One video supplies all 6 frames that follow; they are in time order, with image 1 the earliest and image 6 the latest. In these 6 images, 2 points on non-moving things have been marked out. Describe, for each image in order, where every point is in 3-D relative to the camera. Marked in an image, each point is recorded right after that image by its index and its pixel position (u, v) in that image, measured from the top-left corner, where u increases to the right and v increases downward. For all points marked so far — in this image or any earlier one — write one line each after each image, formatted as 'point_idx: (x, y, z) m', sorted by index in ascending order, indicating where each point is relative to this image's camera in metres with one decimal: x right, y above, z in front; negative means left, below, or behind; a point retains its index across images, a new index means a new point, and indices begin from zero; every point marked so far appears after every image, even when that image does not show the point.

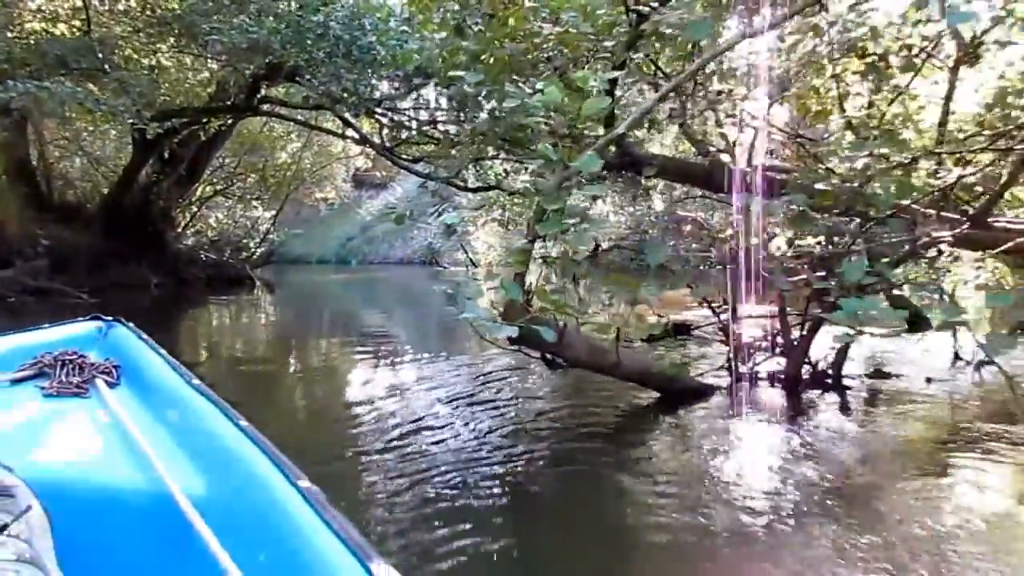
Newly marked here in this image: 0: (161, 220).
0: (-4.3, +0.8, +11.2) m
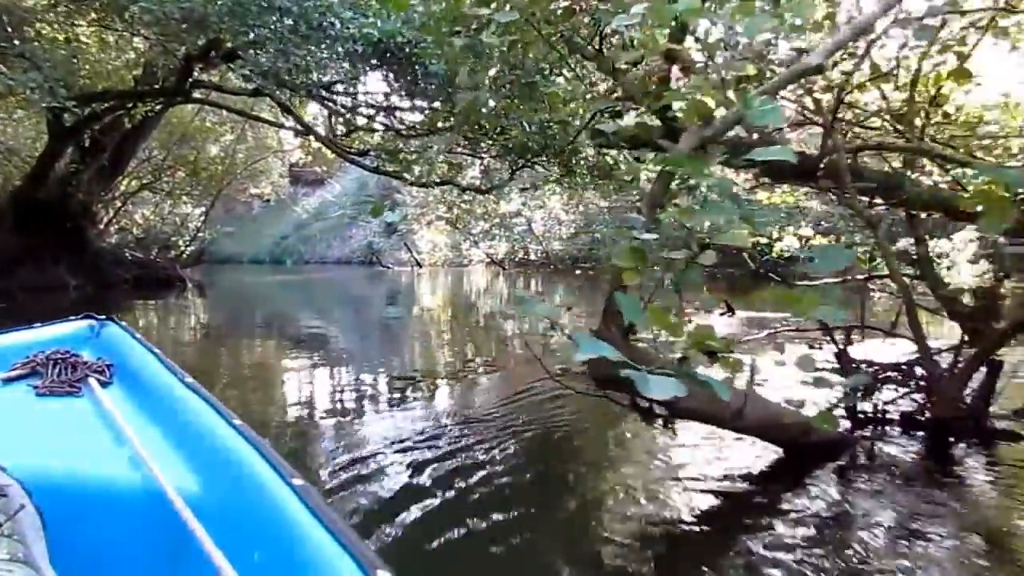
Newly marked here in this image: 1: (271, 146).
0: (-4.9, +0.8, +10.6) m
1: (-3.1, +1.8, +11.7) m
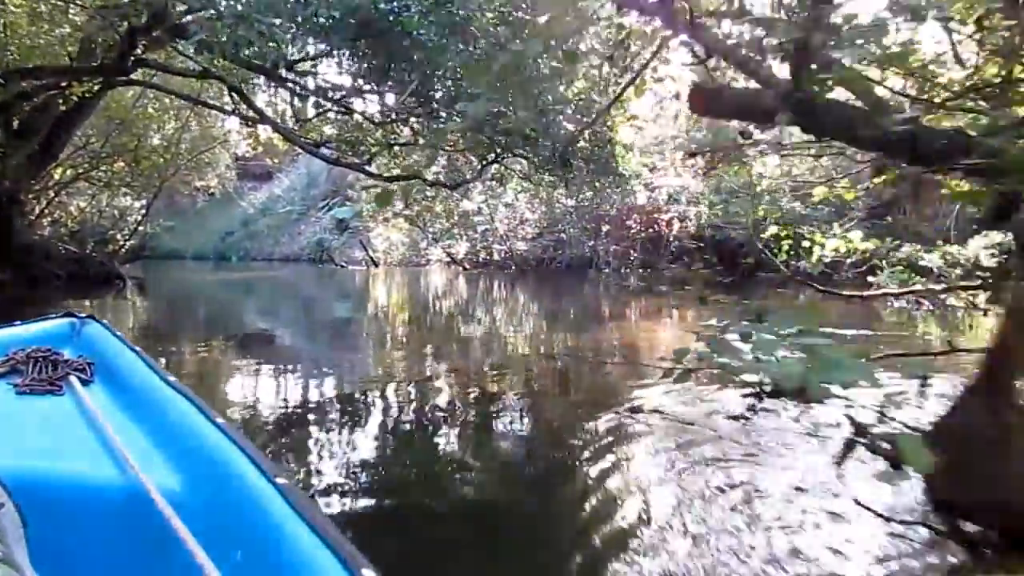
0: (-5.4, +0.9, +10.0) m
1: (-3.6, +1.9, +11.3) m
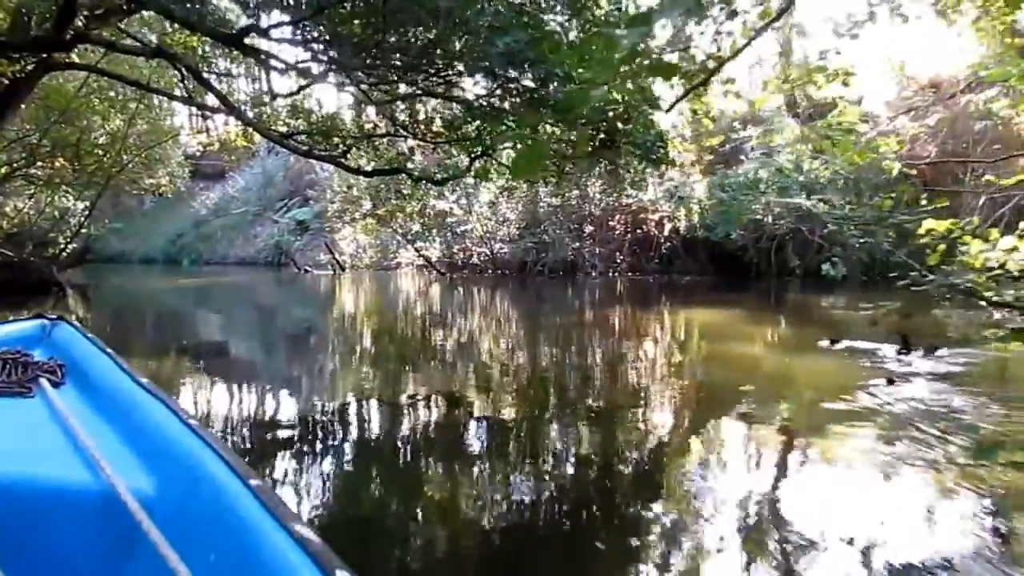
0: (-5.7, +0.8, +9.3) m
1: (-4.0, +1.8, +10.6) m
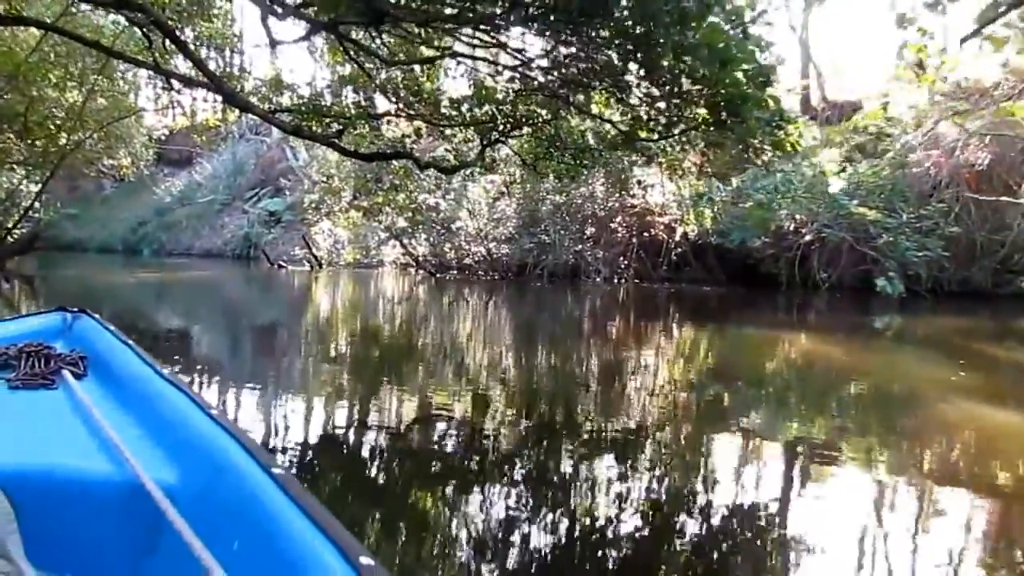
0: (-5.8, +1.0, +8.5) m
1: (-4.1, +1.9, +10.0) m
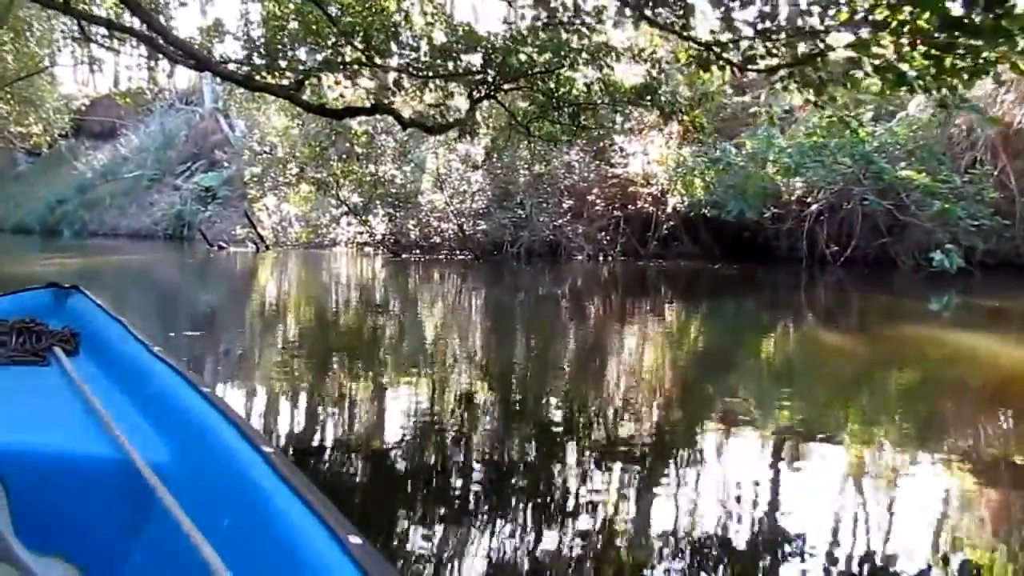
0: (-6.2, +1.0, +7.5) m
1: (-4.6, +2.1, +9.0) m
